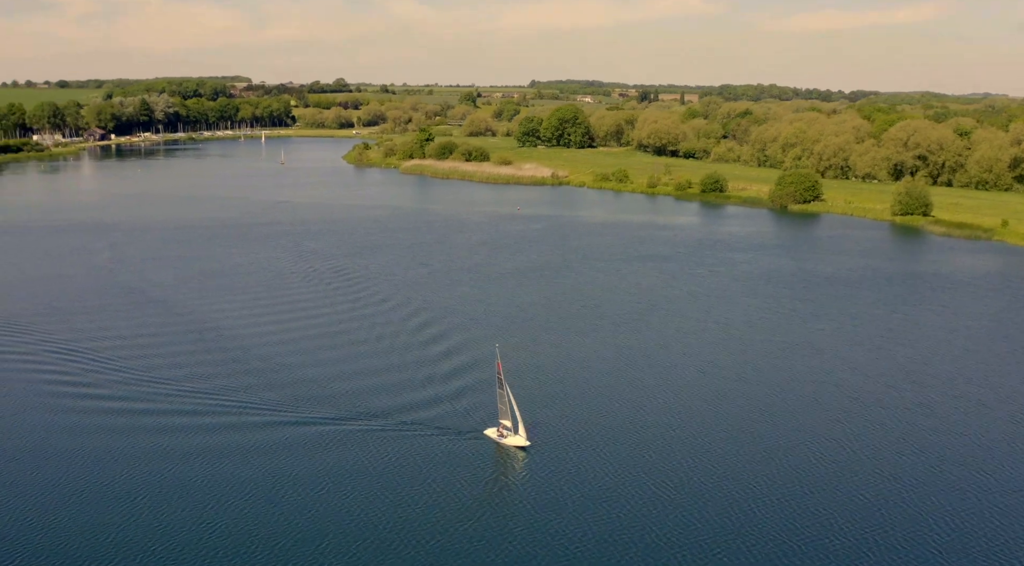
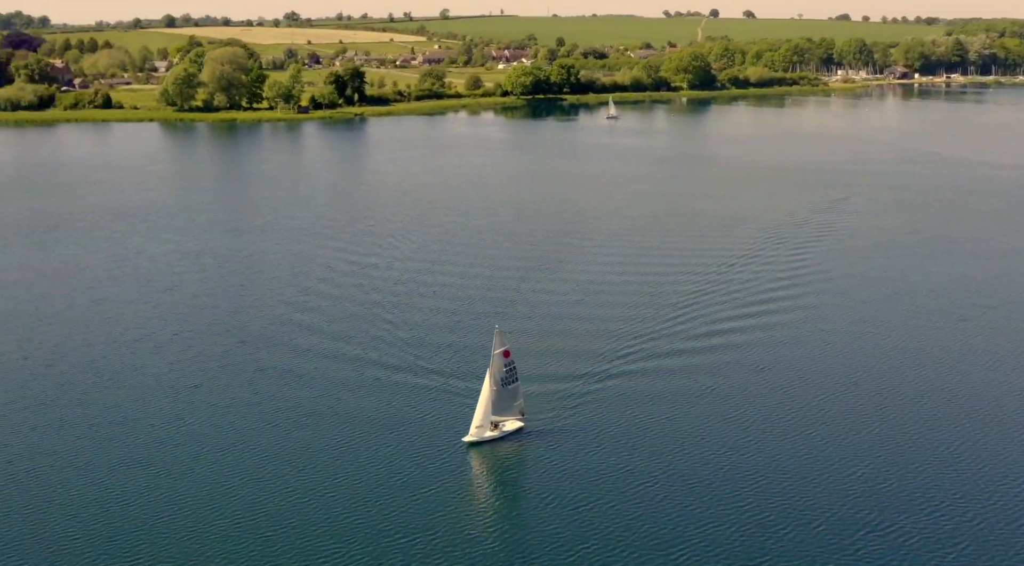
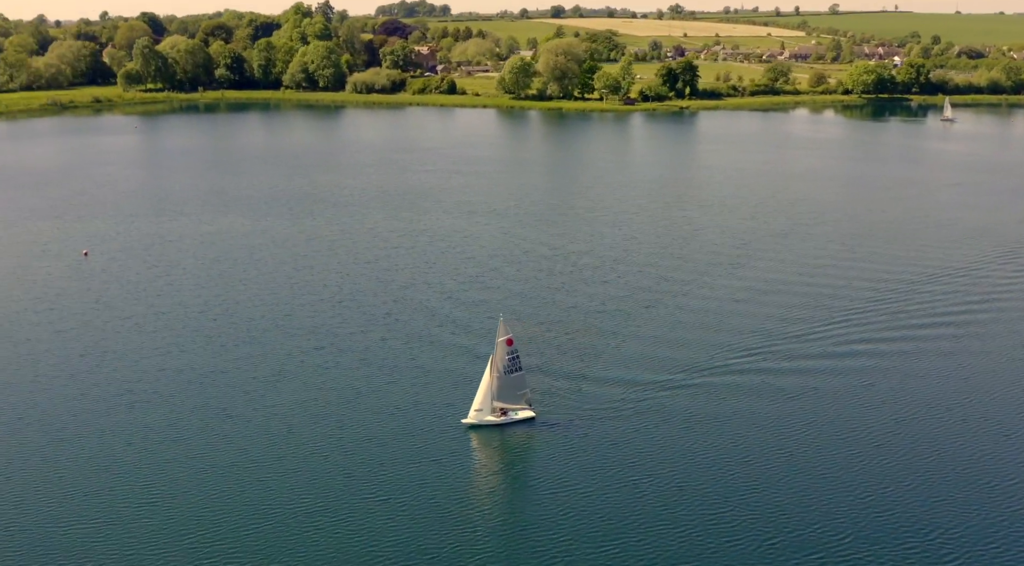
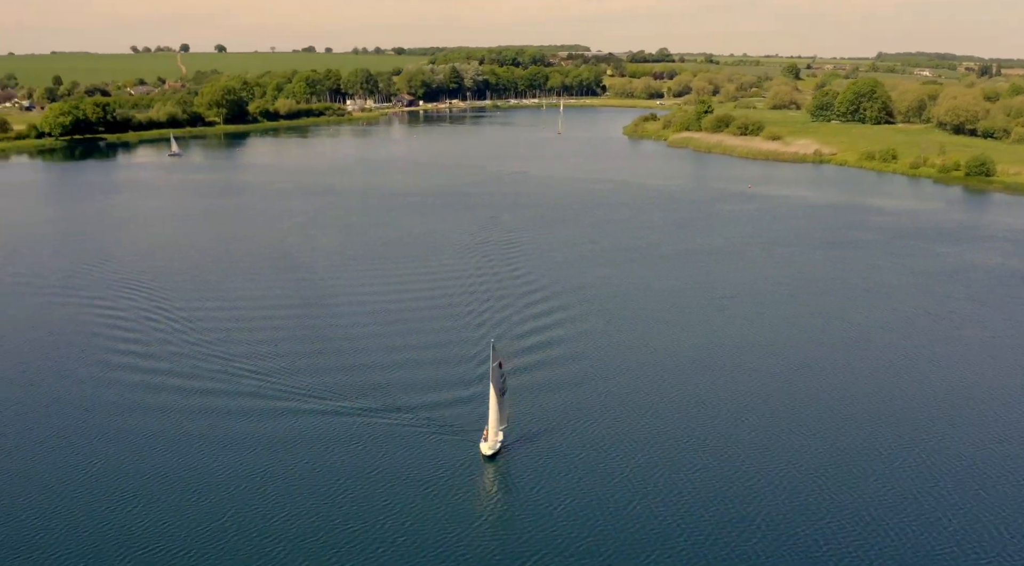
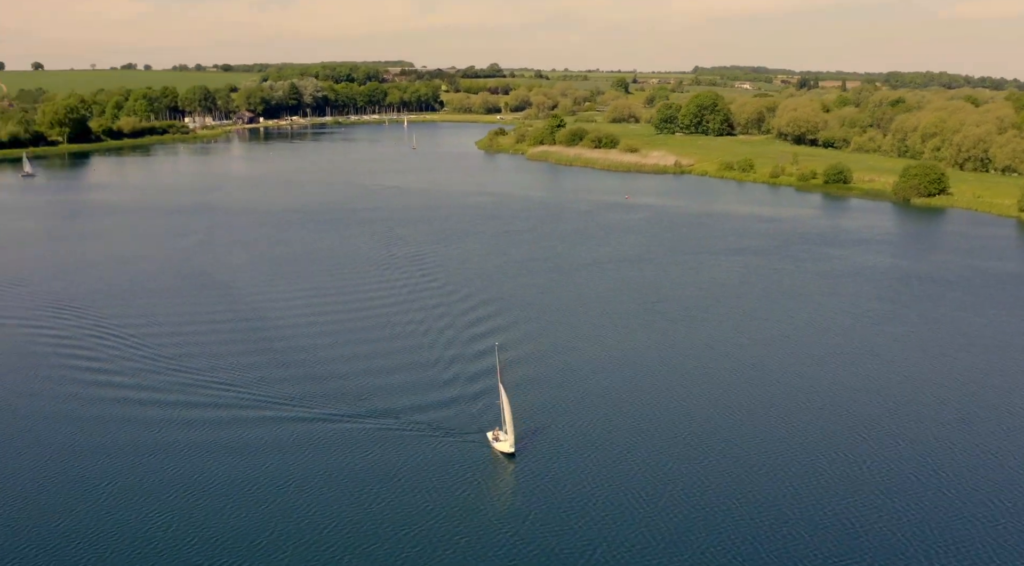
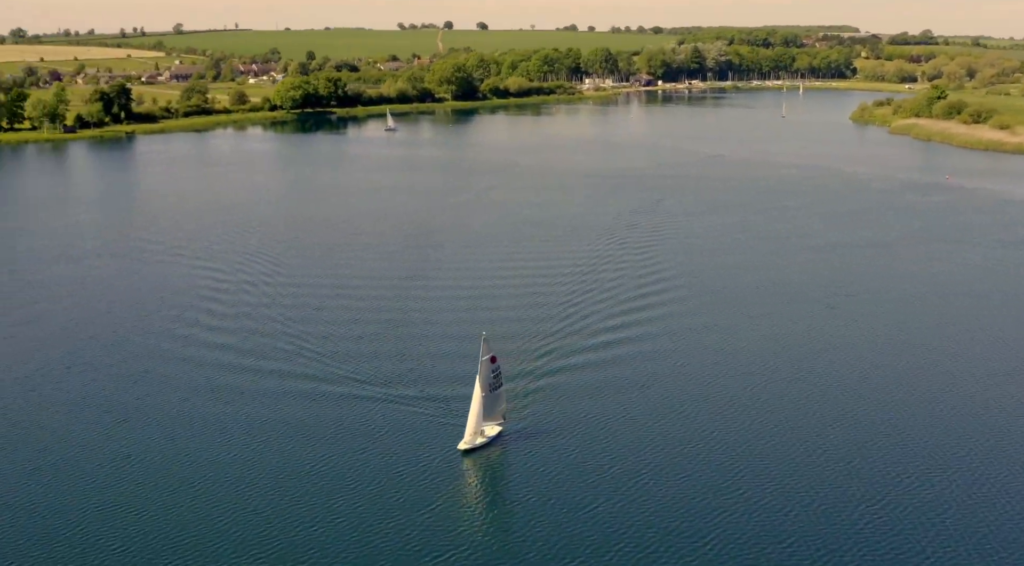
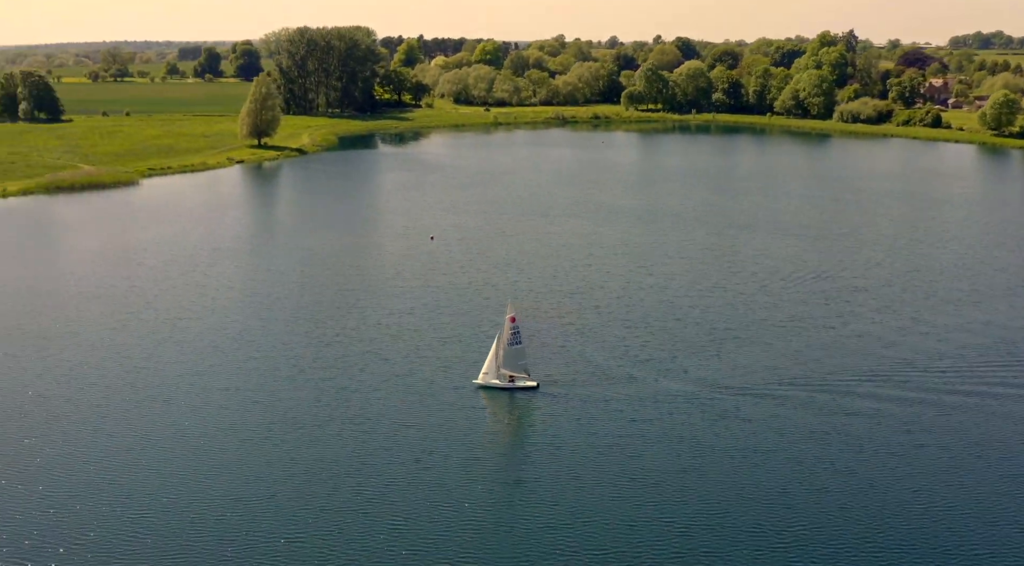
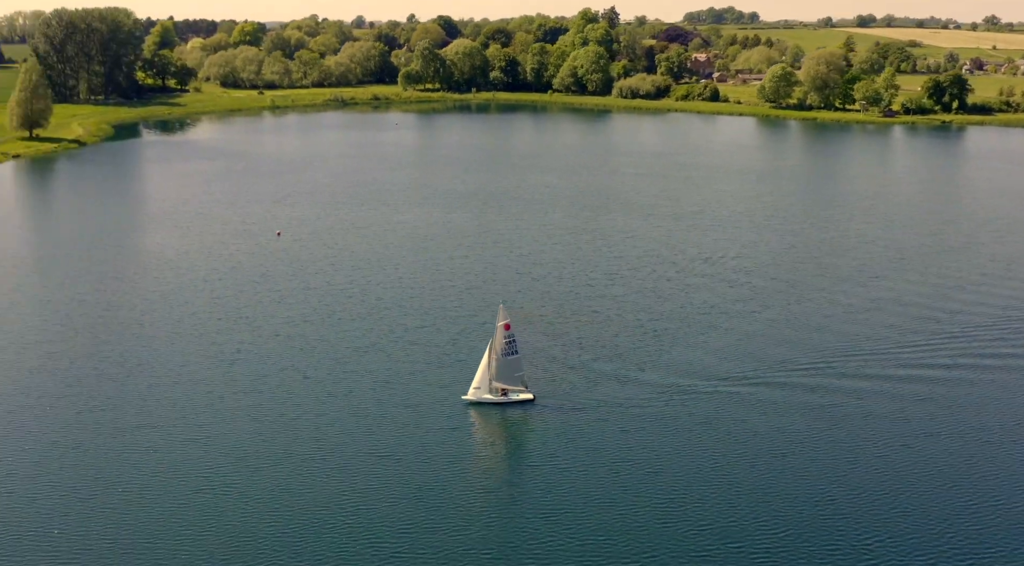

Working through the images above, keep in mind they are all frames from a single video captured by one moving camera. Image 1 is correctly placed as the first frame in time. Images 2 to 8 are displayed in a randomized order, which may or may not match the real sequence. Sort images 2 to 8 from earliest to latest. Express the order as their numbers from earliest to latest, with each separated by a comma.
5, 4, 6, 2, 3, 8, 7
